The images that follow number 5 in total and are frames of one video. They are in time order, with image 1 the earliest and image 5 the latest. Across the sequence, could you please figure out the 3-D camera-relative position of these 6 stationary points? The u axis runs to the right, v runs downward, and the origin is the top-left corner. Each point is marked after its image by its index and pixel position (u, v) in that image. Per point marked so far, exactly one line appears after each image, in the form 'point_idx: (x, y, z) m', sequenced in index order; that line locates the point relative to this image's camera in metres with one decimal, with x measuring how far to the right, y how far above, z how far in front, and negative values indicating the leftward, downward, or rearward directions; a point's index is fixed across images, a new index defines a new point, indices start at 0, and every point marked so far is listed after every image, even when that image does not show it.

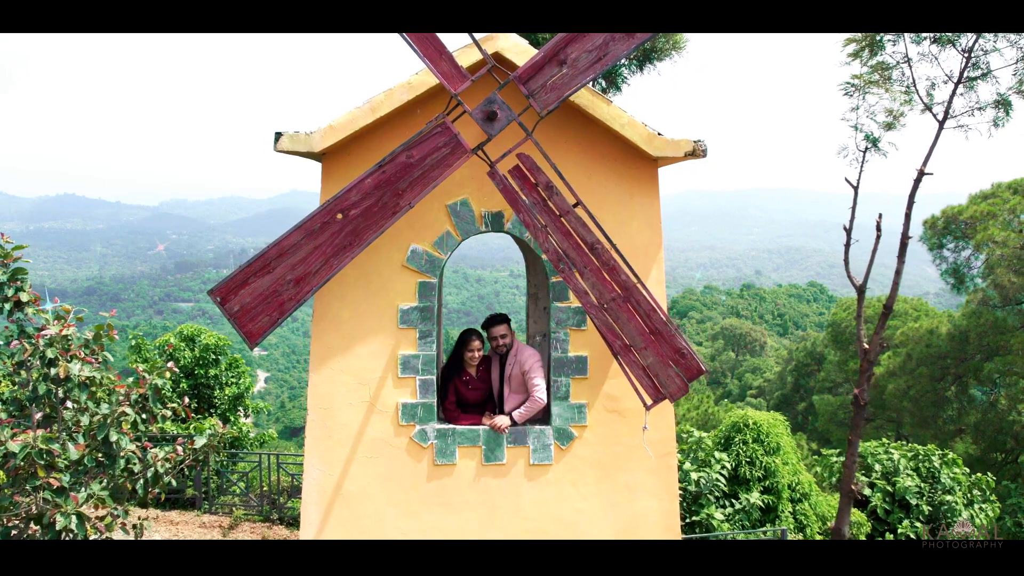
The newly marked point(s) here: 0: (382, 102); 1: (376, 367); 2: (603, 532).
0: (-0.7, +1.0, +4.7) m
1: (-0.8, -0.4, +4.7) m
2: (+0.5, -1.3, +4.6) m
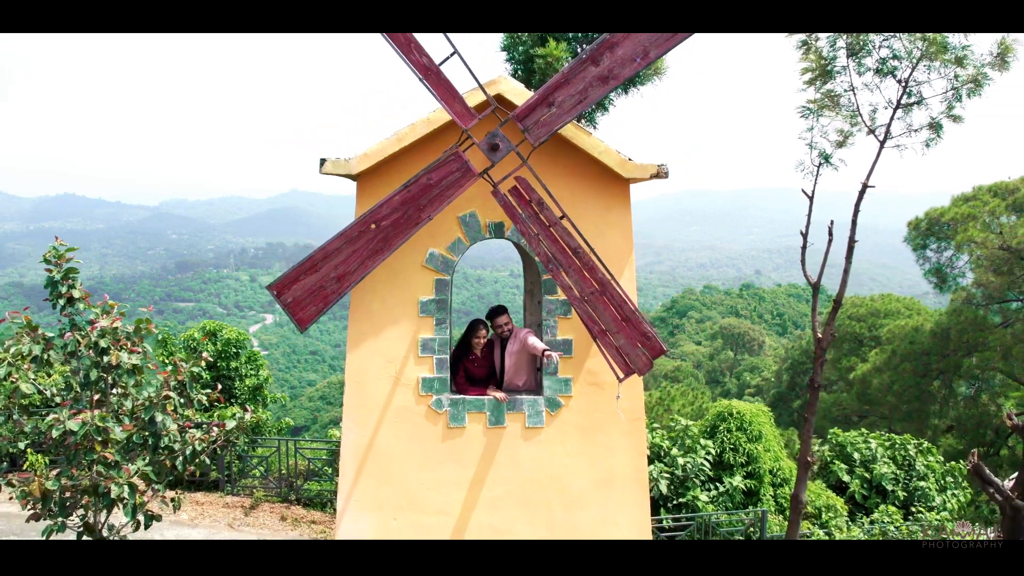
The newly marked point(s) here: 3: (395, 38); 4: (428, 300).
0: (-0.7, +1.1, +5.5) m
1: (-0.8, -0.4, +5.5) m
2: (+0.5, -1.3, +5.5) m
3: (-0.8, +1.7, +5.3) m
4: (-0.6, -0.1, +5.6) m
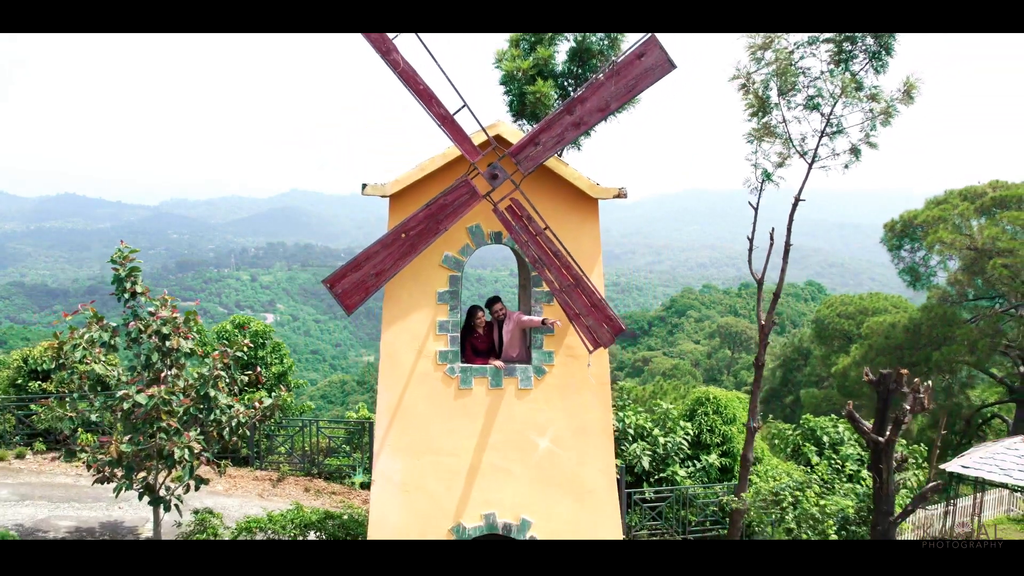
0: (-0.8, +1.1, +6.8) m
1: (-0.8, -0.4, +6.9) m
2: (+0.5, -1.3, +6.8) m
3: (-0.8, +1.7, +6.7) m
4: (-0.6, -0.1, +6.9) m
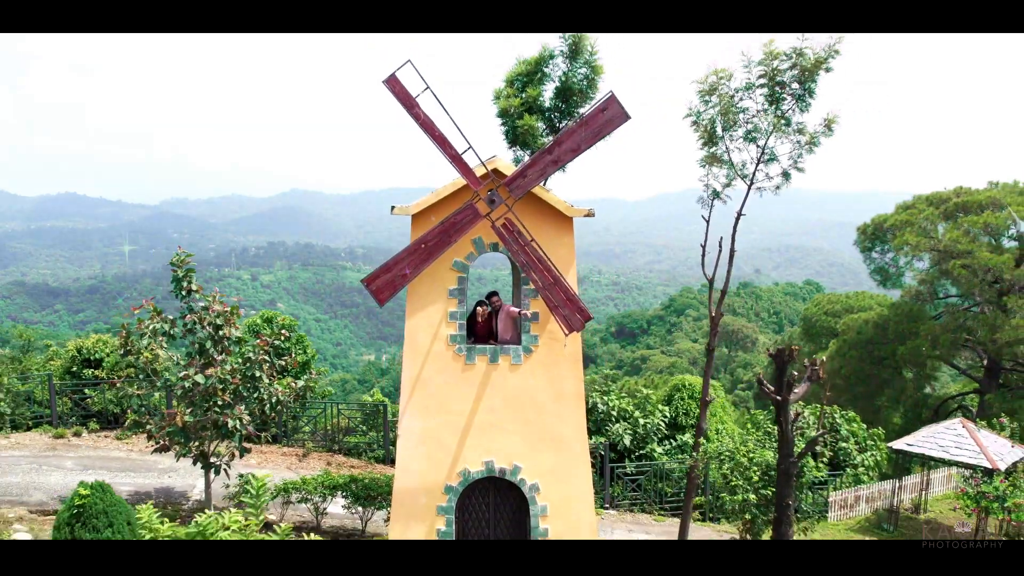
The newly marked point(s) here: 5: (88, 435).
0: (-0.8, +1.1, +8.6) m
1: (-0.9, -0.3, +8.6) m
2: (+0.4, -1.2, +8.5) m
3: (-0.9, +1.7, +8.4) m
4: (-0.7, 0.0, +8.6) m
5: (-7.7, -2.7, +13.9) m
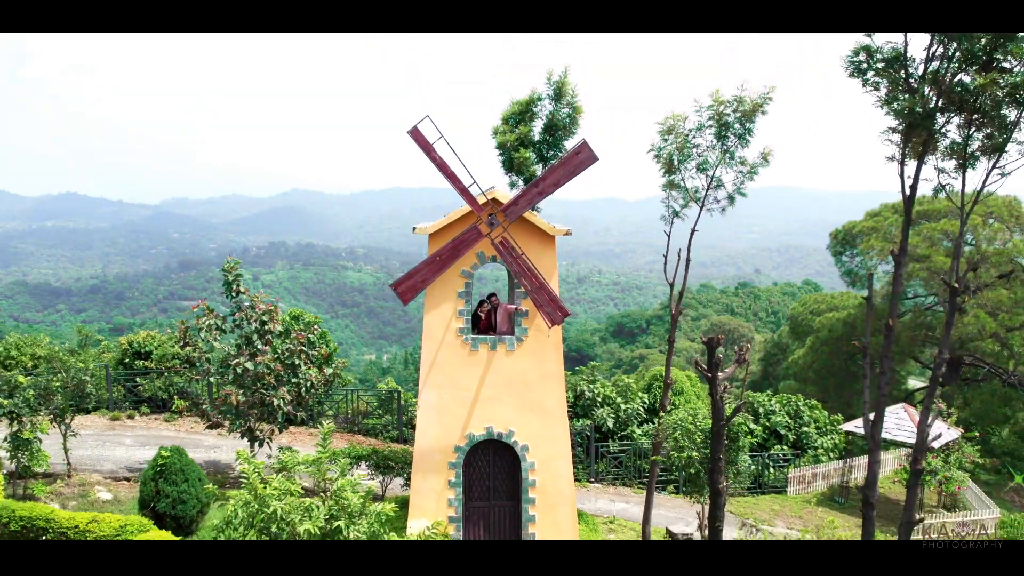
0: (-0.9, +1.1, +10.6) m
1: (-0.9, -0.4, +10.7) m
2: (+0.4, -1.3, +10.6) m
3: (-0.9, +1.7, +10.5) m
4: (-0.7, -0.1, +10.7) m
5: (-7.8, -2.7, +16.0) m
